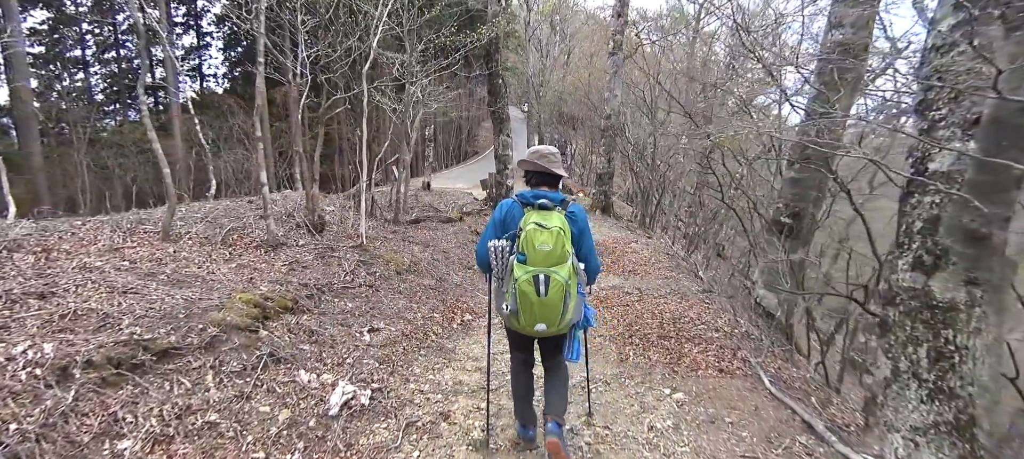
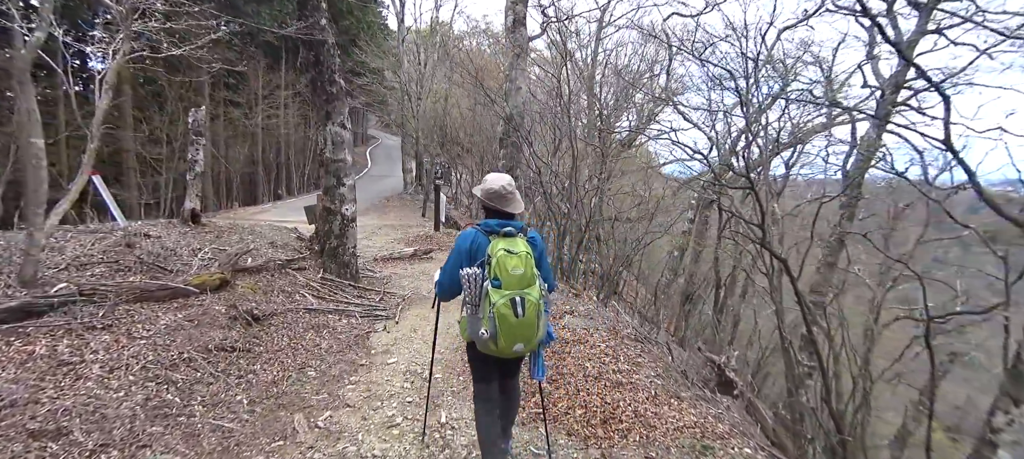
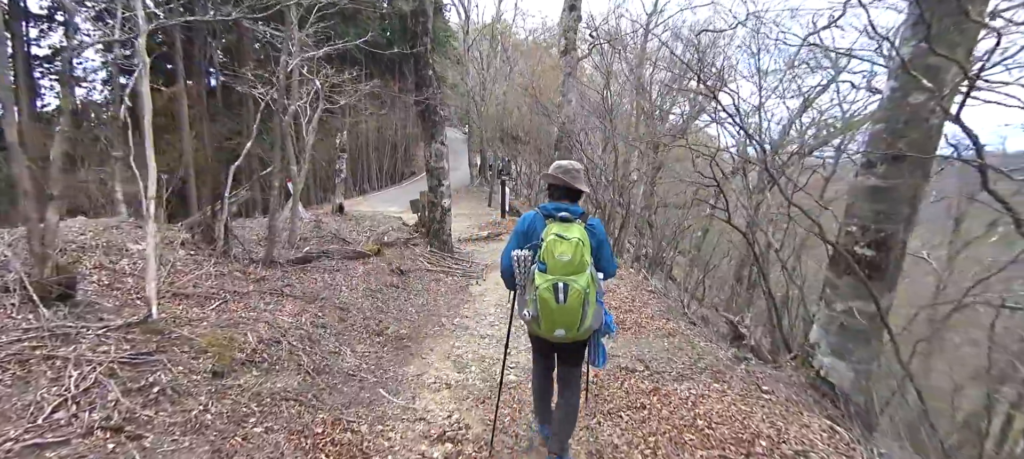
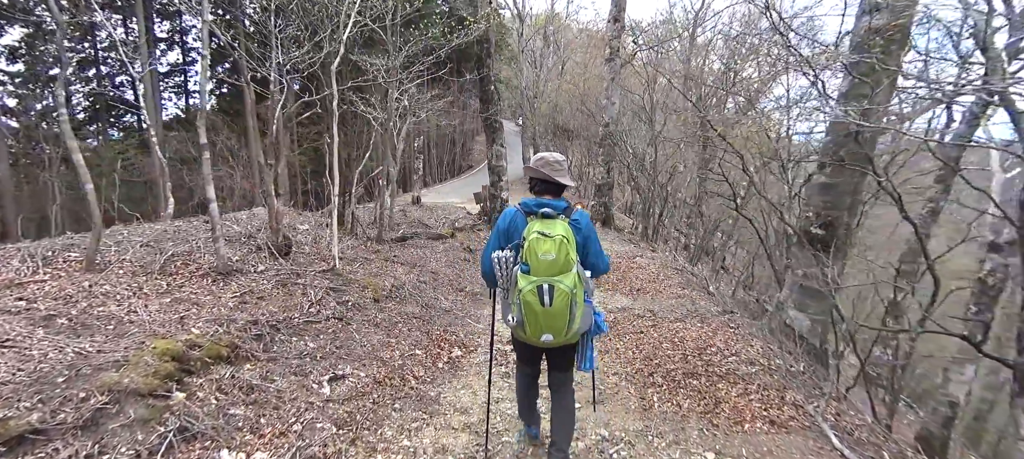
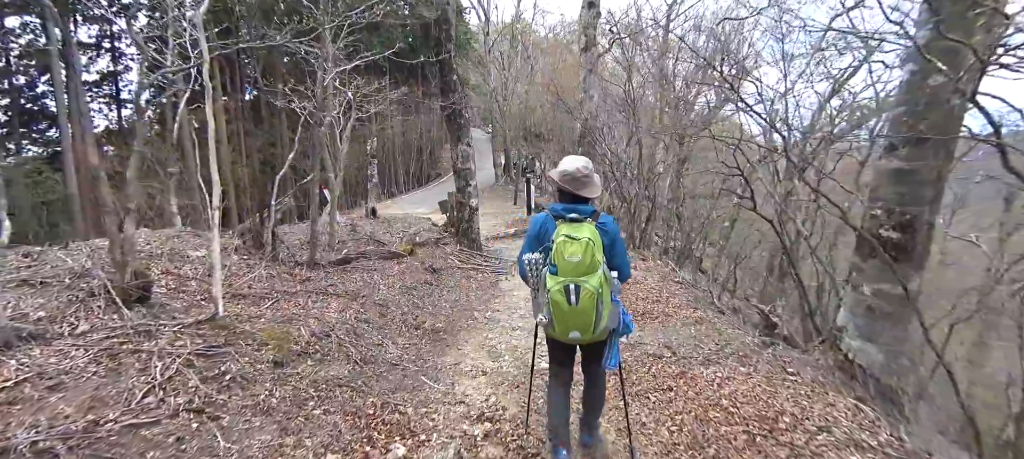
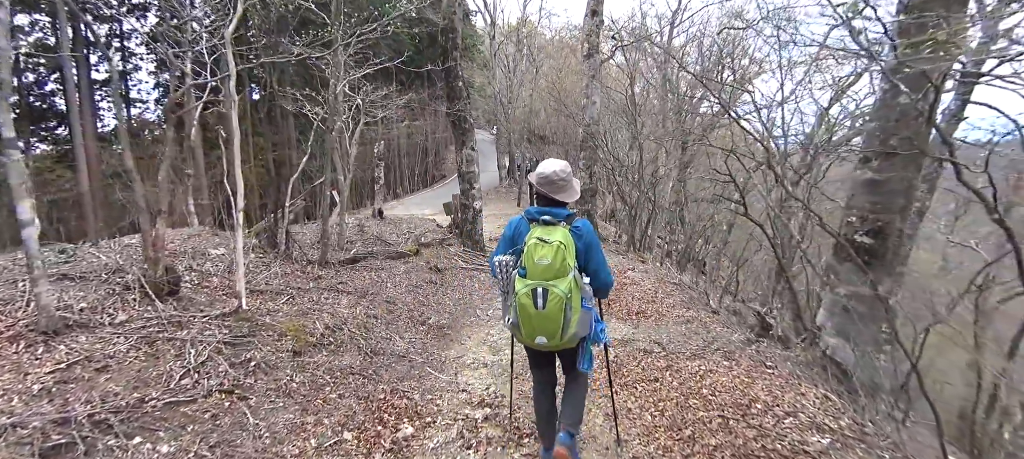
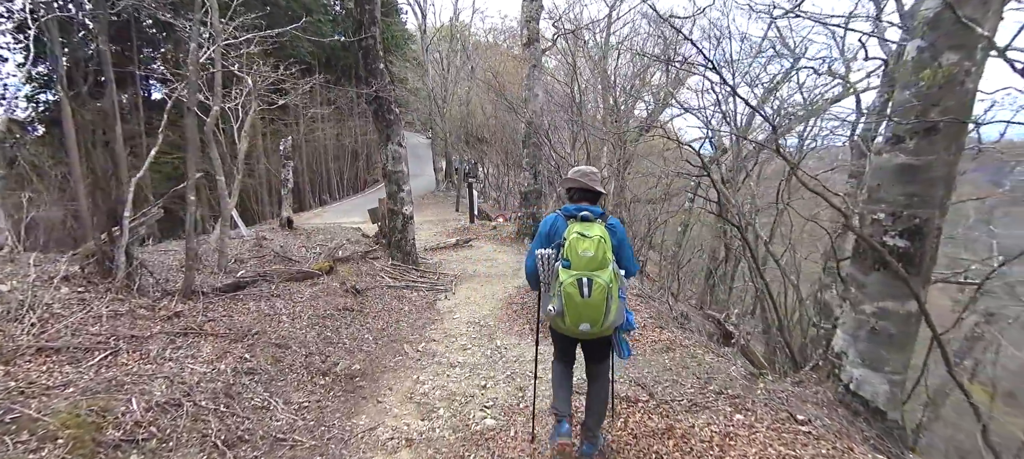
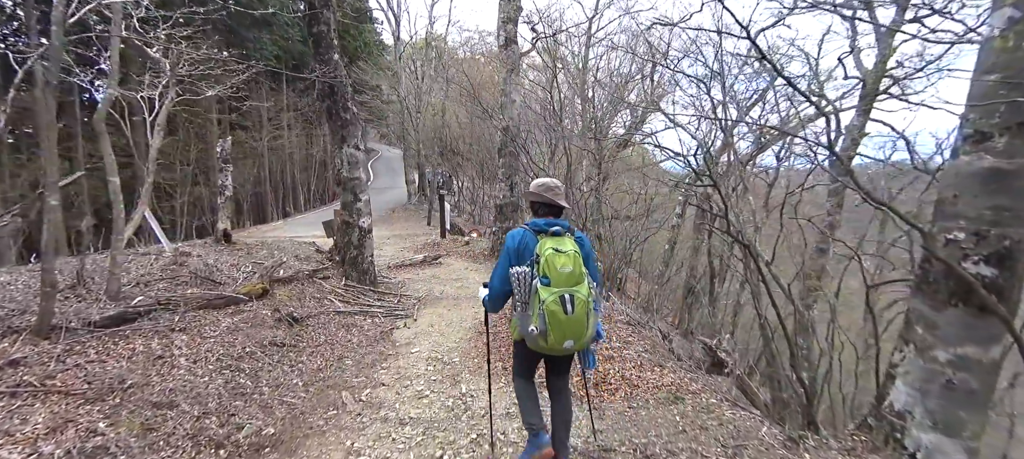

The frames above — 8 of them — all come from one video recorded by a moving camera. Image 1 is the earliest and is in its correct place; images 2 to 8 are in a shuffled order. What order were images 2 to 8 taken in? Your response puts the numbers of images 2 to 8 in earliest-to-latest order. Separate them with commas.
4, 6, 5, 3, 7, 8, 2
